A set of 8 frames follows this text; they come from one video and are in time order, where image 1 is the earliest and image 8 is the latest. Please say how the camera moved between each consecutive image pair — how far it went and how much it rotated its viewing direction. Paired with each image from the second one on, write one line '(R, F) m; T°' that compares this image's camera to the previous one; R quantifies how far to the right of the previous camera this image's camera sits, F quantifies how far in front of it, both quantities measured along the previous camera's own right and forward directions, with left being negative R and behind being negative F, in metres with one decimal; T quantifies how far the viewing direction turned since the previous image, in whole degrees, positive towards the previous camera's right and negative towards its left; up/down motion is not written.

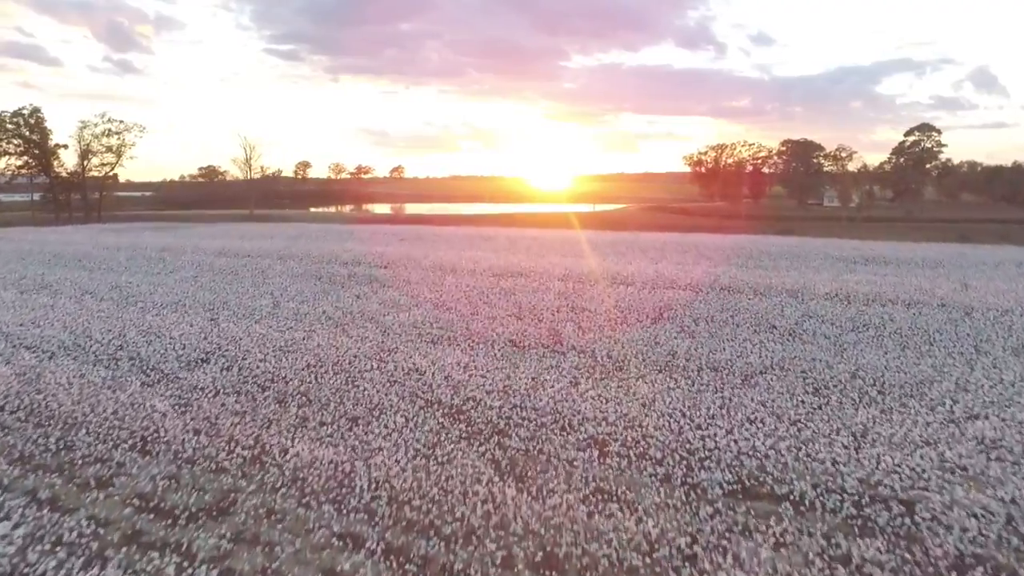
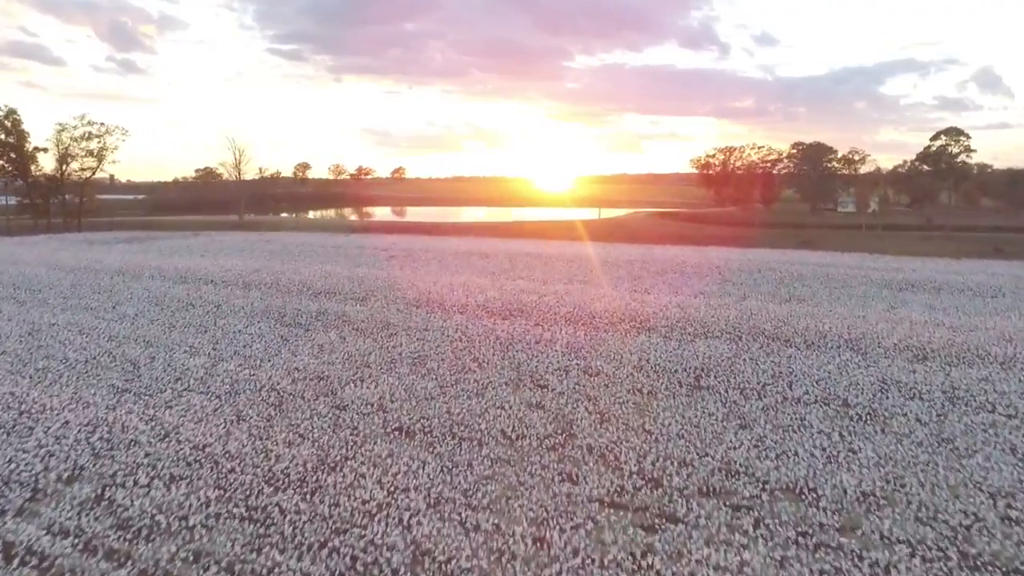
(+0.1, +3.4) m; 0°
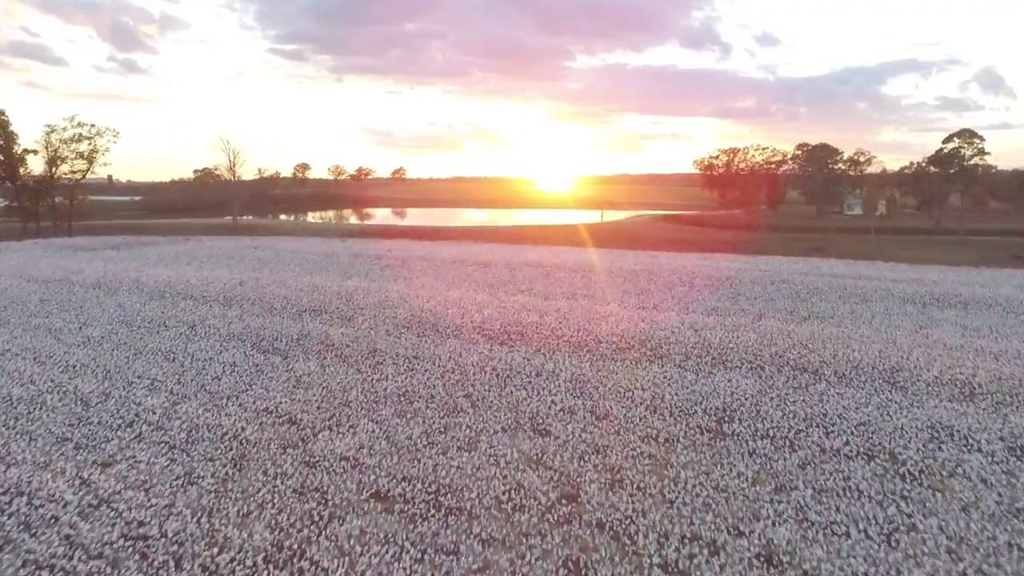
(0.0, +1.6) m; 0°
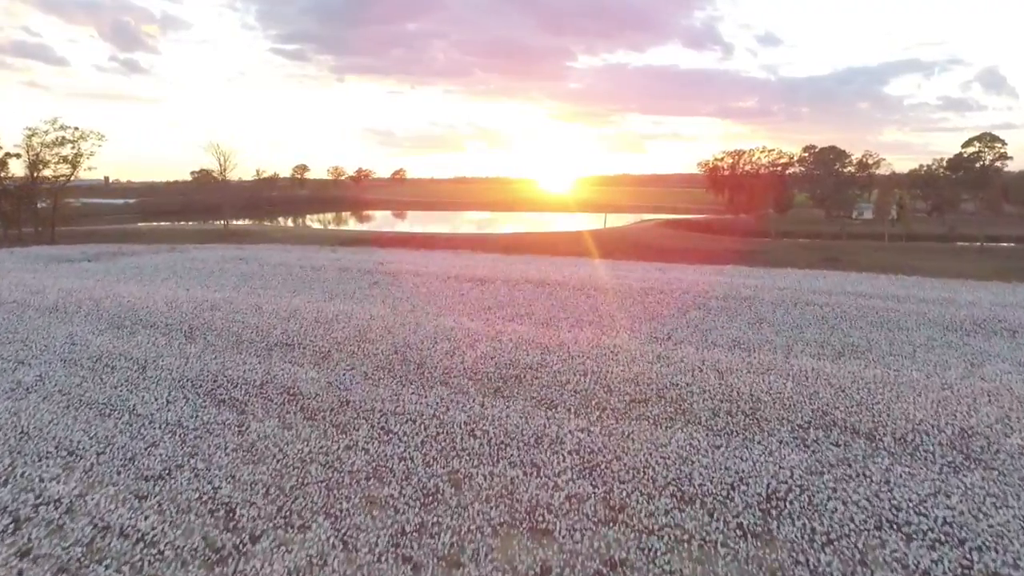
(+0.1, +2.4) m; 0°
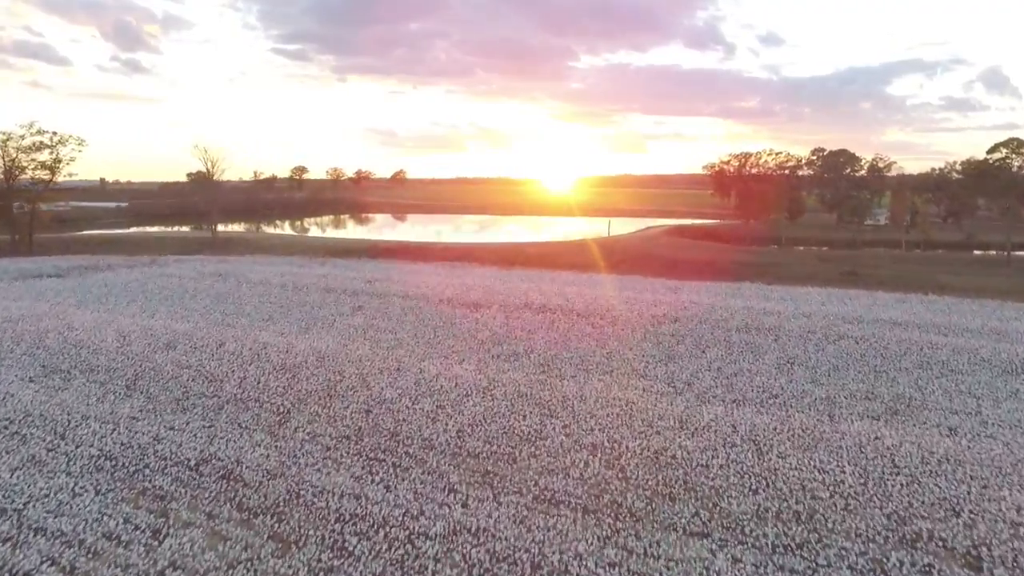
(+0.1, +2.8) m; 0°
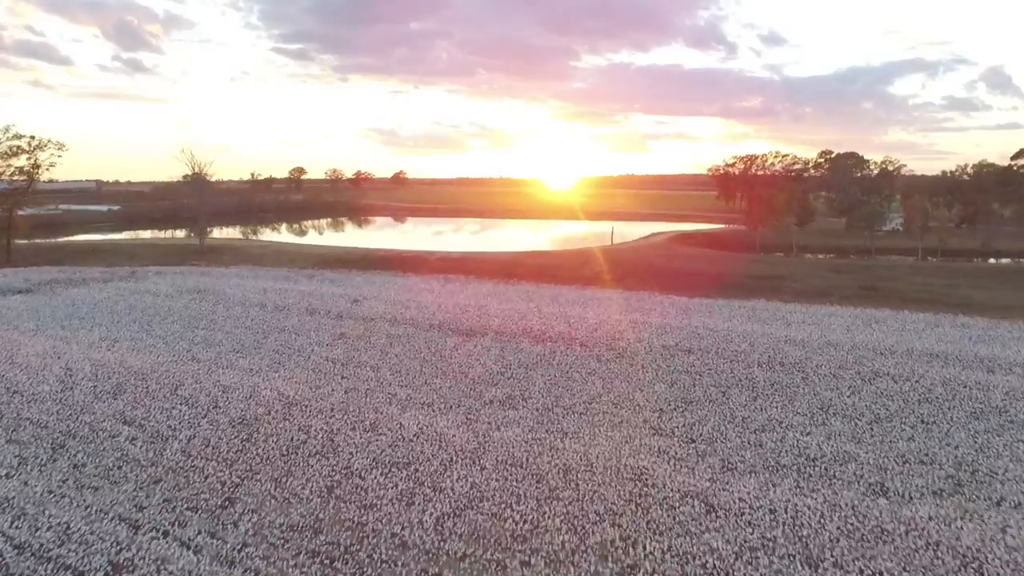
(+0.1, +2.5) m; 0°
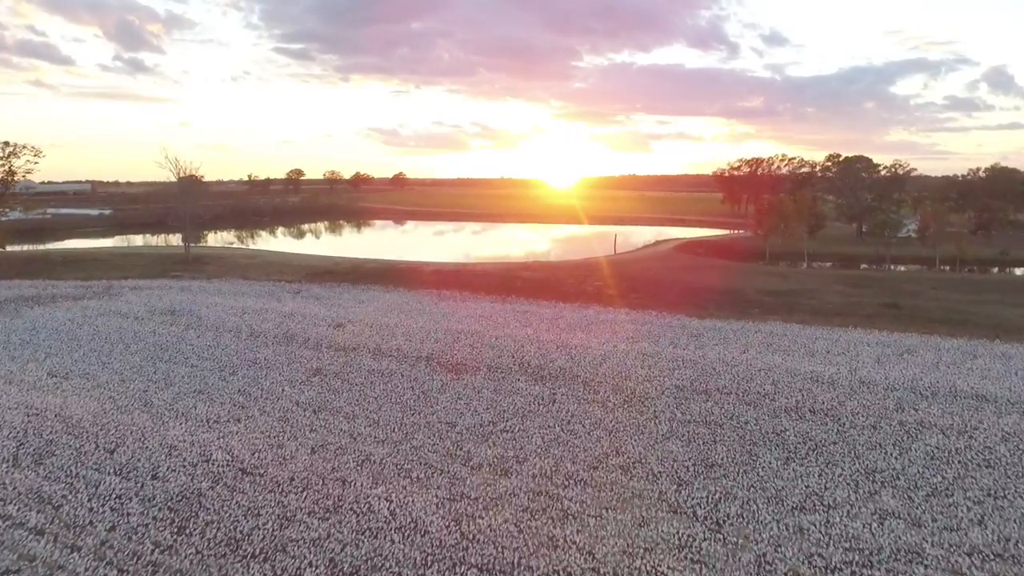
(+0.1, +2.6) m; 0°
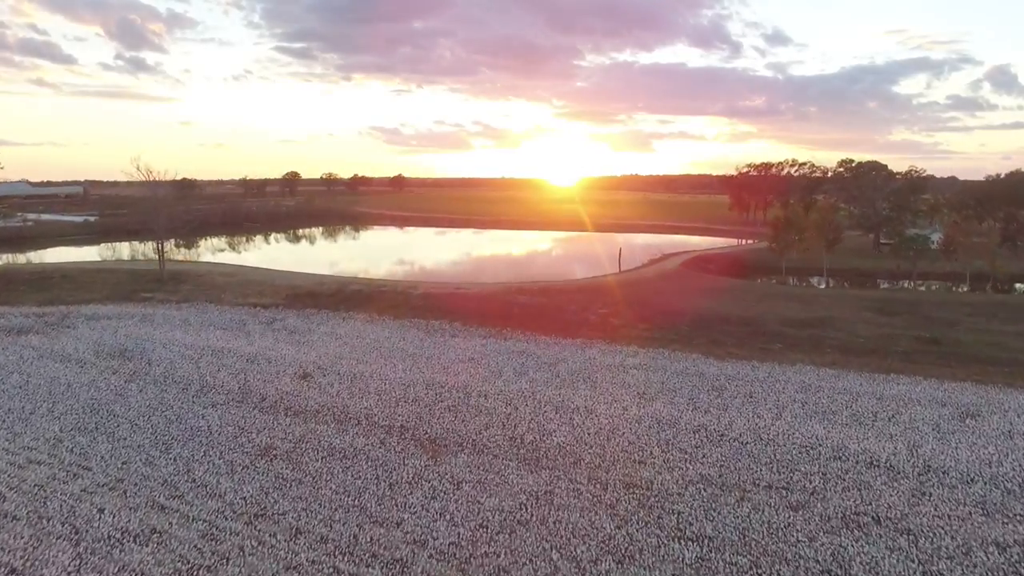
(+0.2, +4.0) m; 0°
